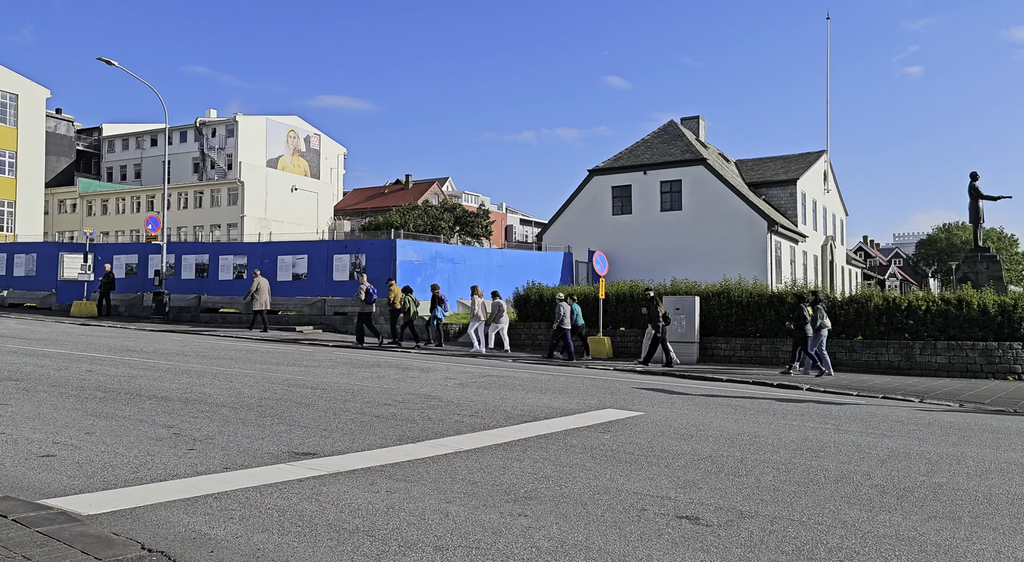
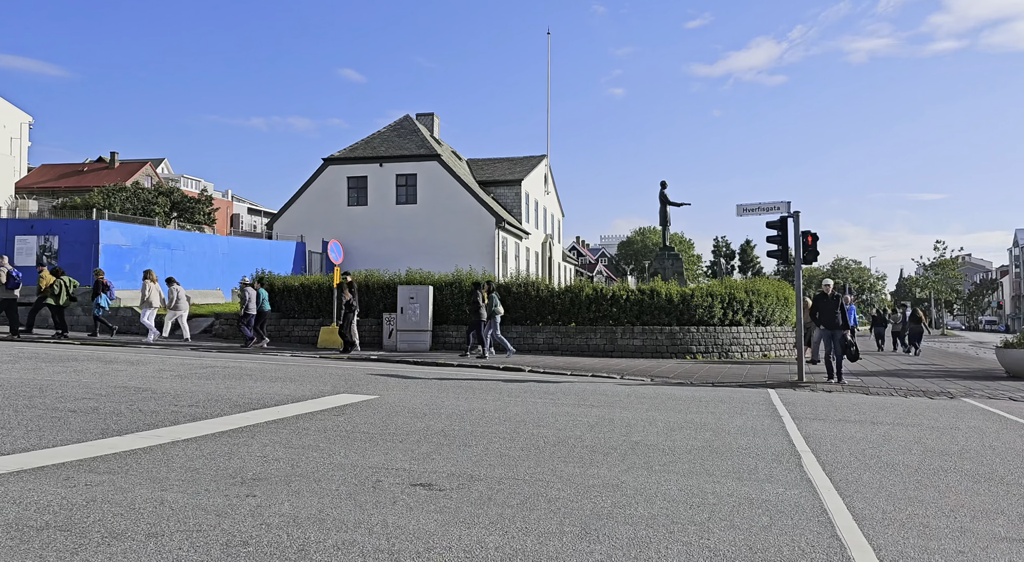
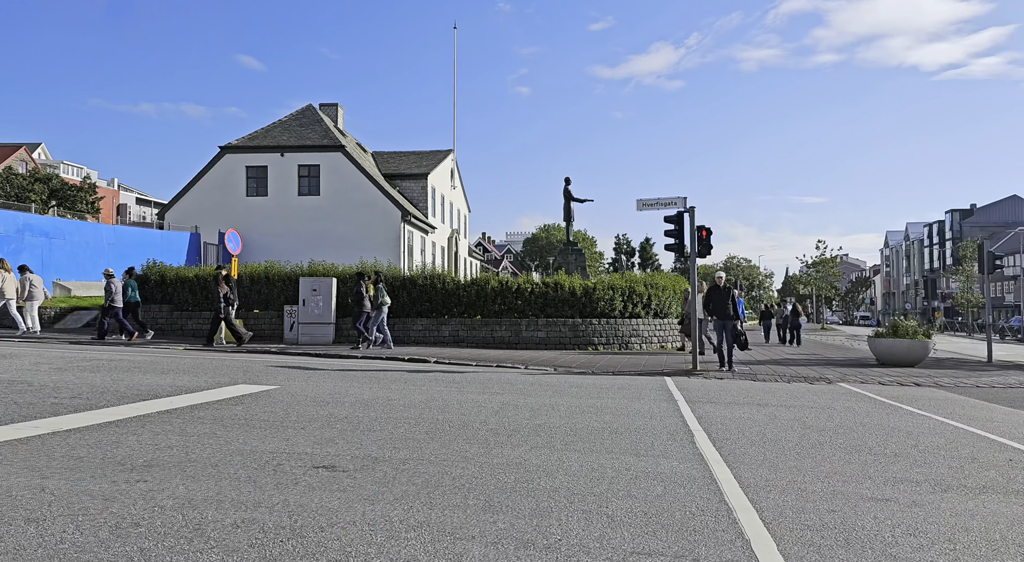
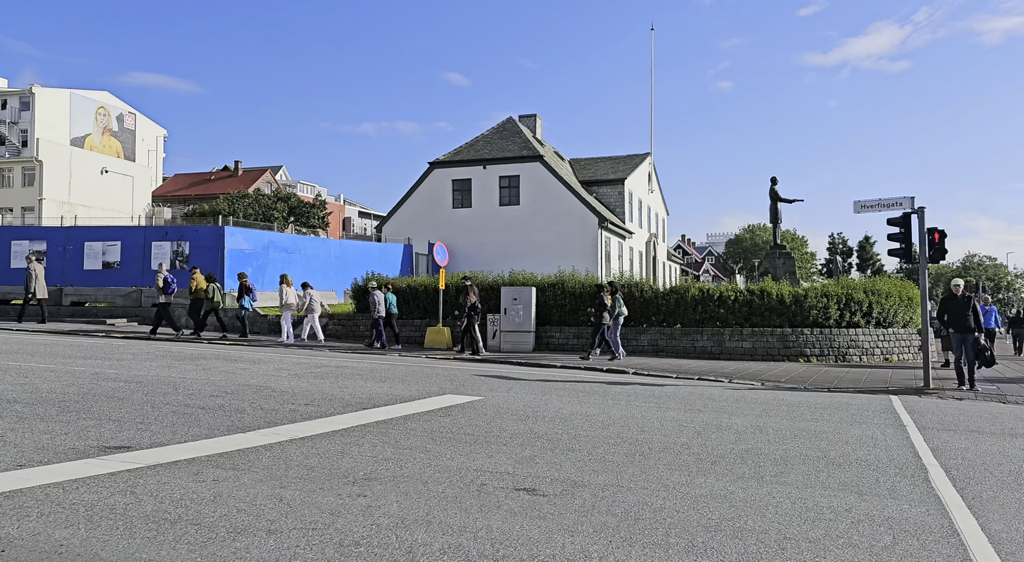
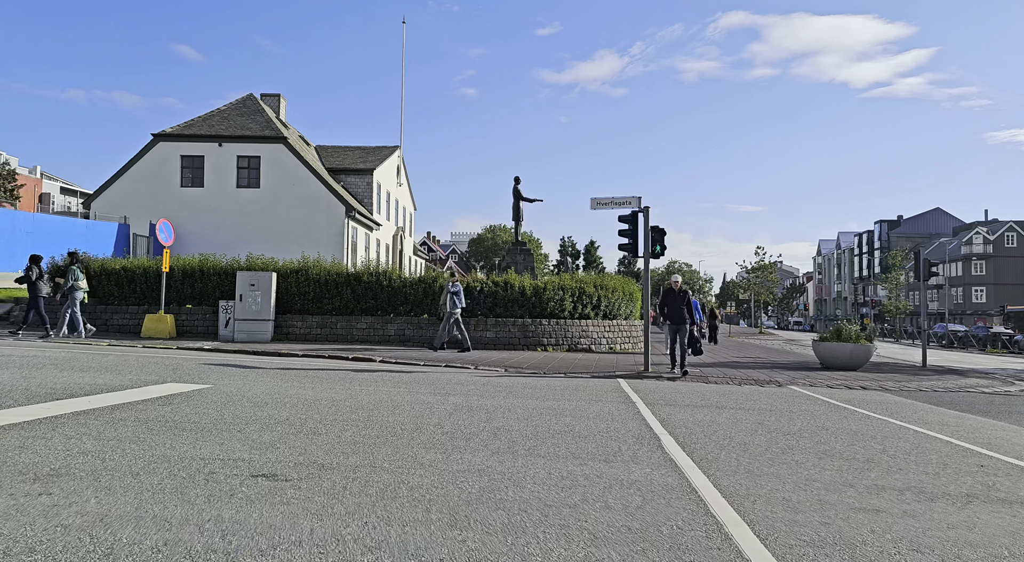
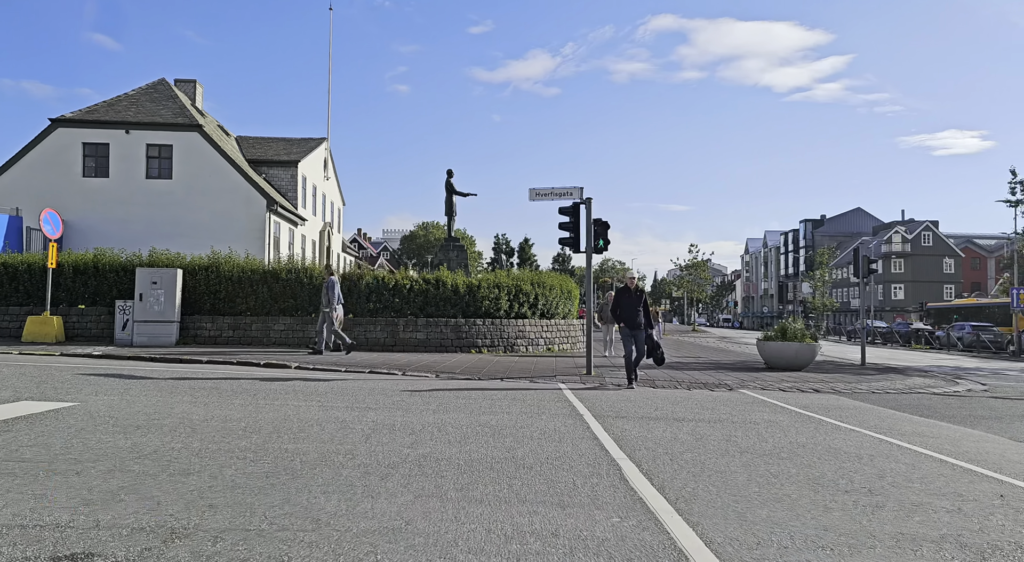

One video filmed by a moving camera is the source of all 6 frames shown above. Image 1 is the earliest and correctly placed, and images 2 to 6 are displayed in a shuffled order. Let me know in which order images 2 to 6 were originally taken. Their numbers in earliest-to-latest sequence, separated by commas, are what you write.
4, 2, 3, 5, 6
